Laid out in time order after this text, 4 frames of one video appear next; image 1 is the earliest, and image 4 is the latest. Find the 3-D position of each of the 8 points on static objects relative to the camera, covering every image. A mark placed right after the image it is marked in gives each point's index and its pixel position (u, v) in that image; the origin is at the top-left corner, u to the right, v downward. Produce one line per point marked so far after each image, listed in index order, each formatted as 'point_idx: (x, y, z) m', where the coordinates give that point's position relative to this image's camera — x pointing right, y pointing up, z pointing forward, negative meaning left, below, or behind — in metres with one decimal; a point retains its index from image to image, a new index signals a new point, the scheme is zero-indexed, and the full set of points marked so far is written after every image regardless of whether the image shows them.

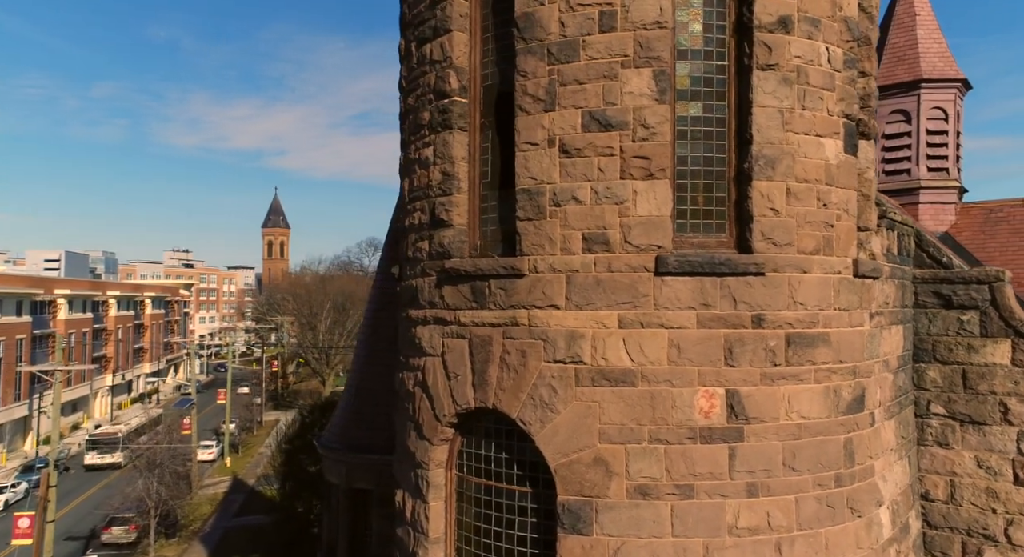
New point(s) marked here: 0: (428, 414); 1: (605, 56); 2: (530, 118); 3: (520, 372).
0: (-0.7, -1.2, +6.8) m
1: (+0.7, +1.7, +5.9) m
2: (+0.1, +1.3, +6.1) m
3: (+0.1, -0.7, +6.1) m
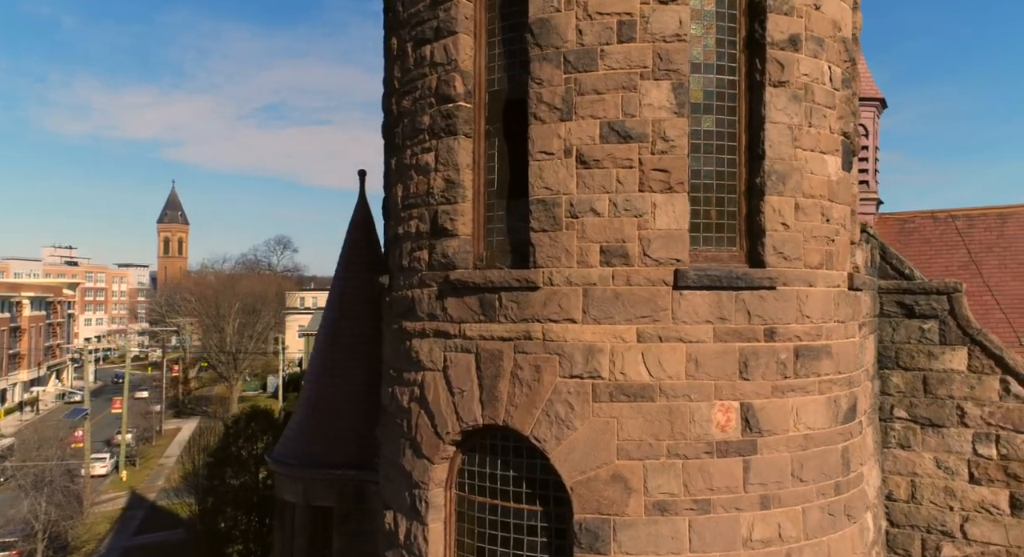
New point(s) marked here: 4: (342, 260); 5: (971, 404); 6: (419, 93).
0: (-0.7, -1.3, +6.5) m
1: (+0.9, +1.6, +5.8) m
2: (+0.3, +1.2, +6.0) m
3: (+0.2, -0.8, +5.9) m
4: (-2.5, +0.3, +11.5) m
5: (+4.8, -1.3, +8.1) m
6: (-0.8, +1.6, +6.7) m
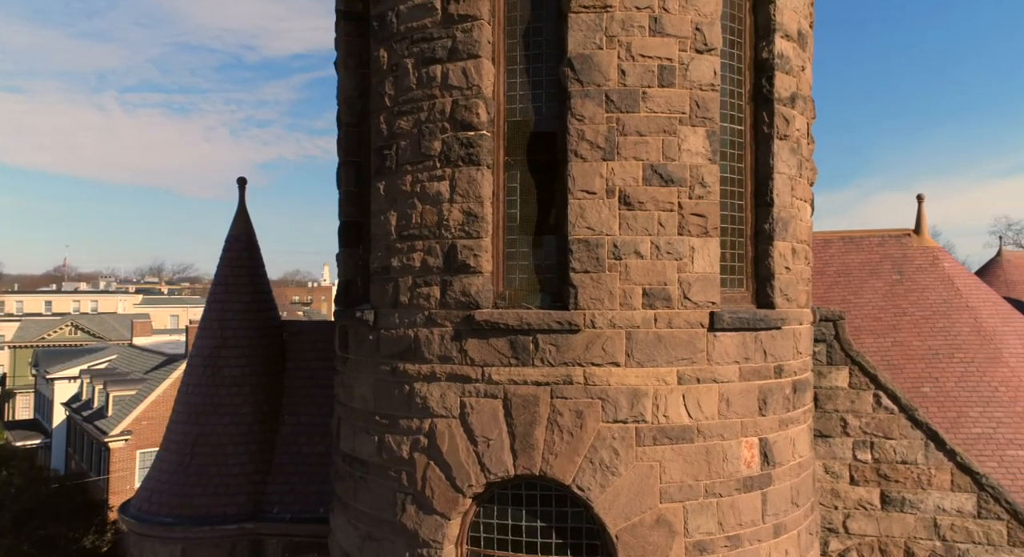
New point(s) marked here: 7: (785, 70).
0: (-0.6, -1.6, +6.0) m
1: (+1.2, +1.3, +5.9) m
2: (+0.6, +0.9, +5.8) m
3: (+0.5, -1.2, +5.7) m
4: (-3.9, 0.0, +10.1) m
5: (+4.1, -1.7, +9.3) m
6: (-0.7, +1.3, +6.2) m
7: (+2.3, +1.8, +6.5) m
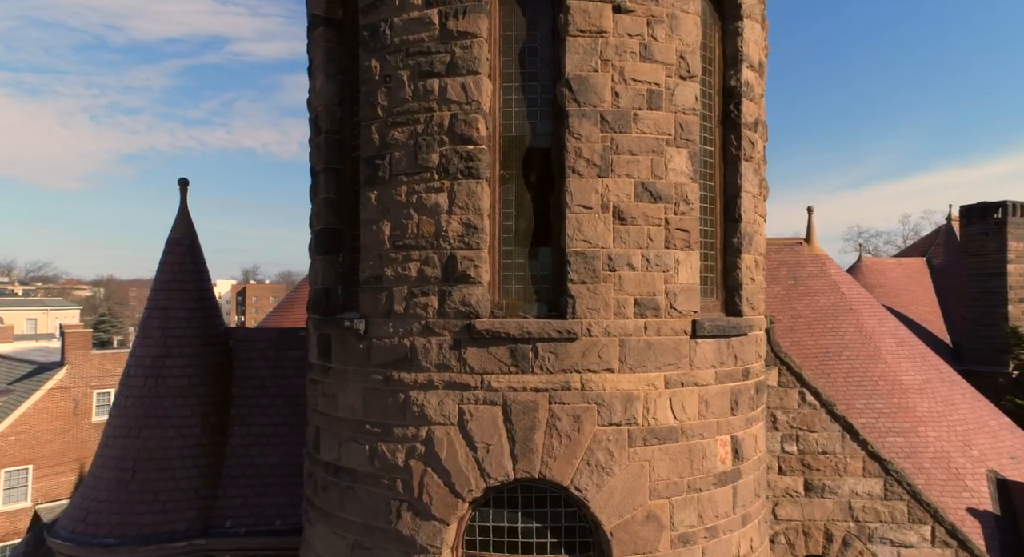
0: (-0.6, -1.7, +6.1) m
1: (+1.2, +1.2, +6.3) m
2: (+0.6, +0.8, +6.1) m
3: (+0.5, -1.2, +6.0) m
4: (-4.5, -0.1, +9.6) m
5: (+3.5, -1.8, +10.1) m
6: (-0.7, +1.2, +6.3) m
7: (+2.2, +1.7, +7.0) m
